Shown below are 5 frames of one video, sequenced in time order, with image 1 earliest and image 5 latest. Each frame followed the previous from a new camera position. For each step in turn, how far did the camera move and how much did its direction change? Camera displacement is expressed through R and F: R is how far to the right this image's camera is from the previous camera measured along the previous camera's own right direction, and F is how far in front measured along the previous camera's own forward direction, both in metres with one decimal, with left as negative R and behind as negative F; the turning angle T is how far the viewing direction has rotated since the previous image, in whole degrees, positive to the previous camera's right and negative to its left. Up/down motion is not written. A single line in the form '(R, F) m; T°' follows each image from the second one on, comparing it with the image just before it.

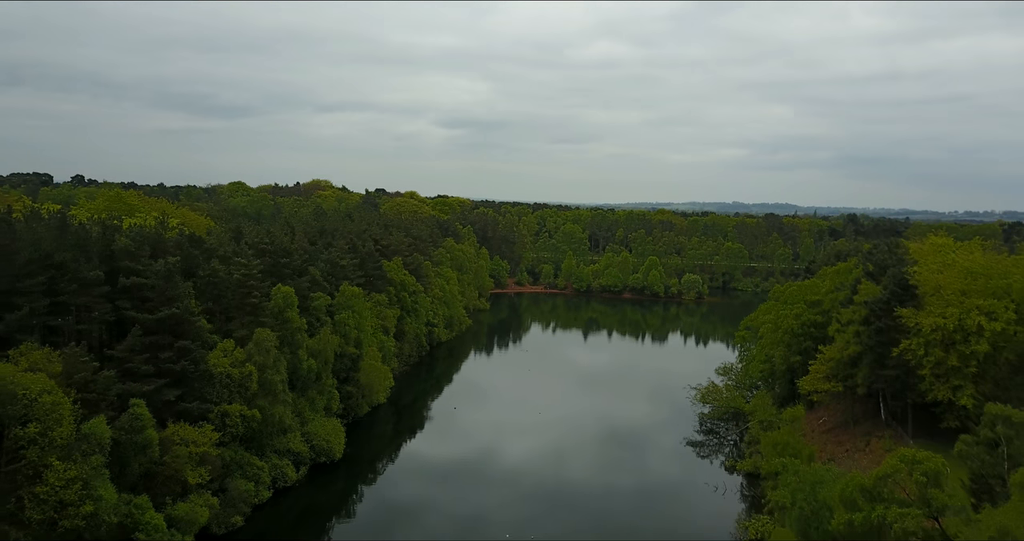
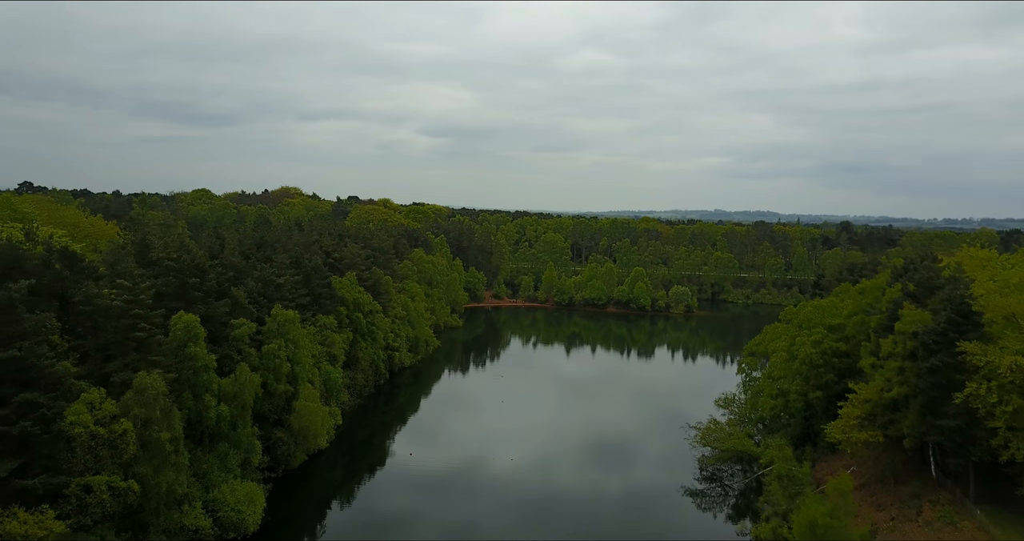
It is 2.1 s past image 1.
(+0.9, +6.4) m; +1°
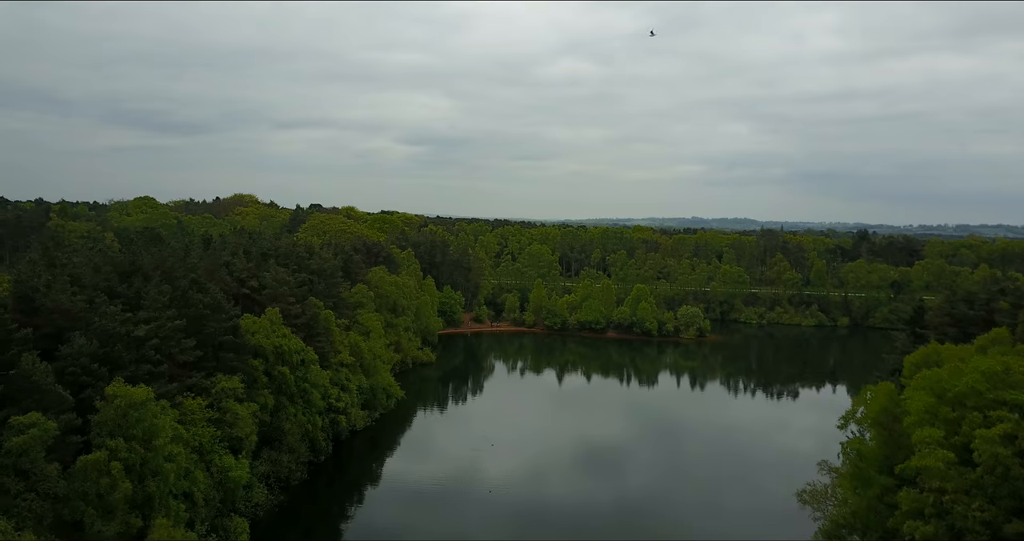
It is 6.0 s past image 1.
(-0.6, +12.9) m; +2°
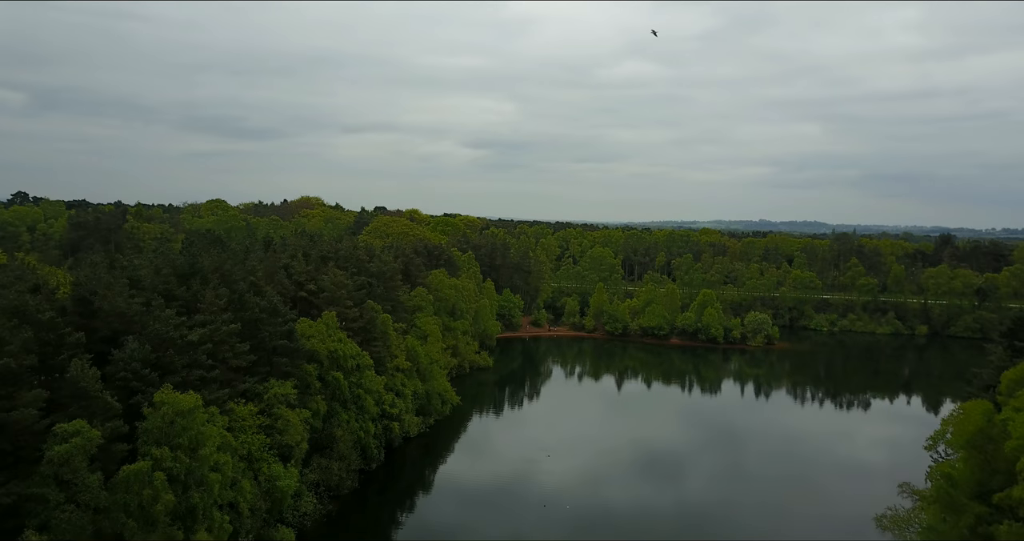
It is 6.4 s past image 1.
(0.0, +1.5) m; -5°
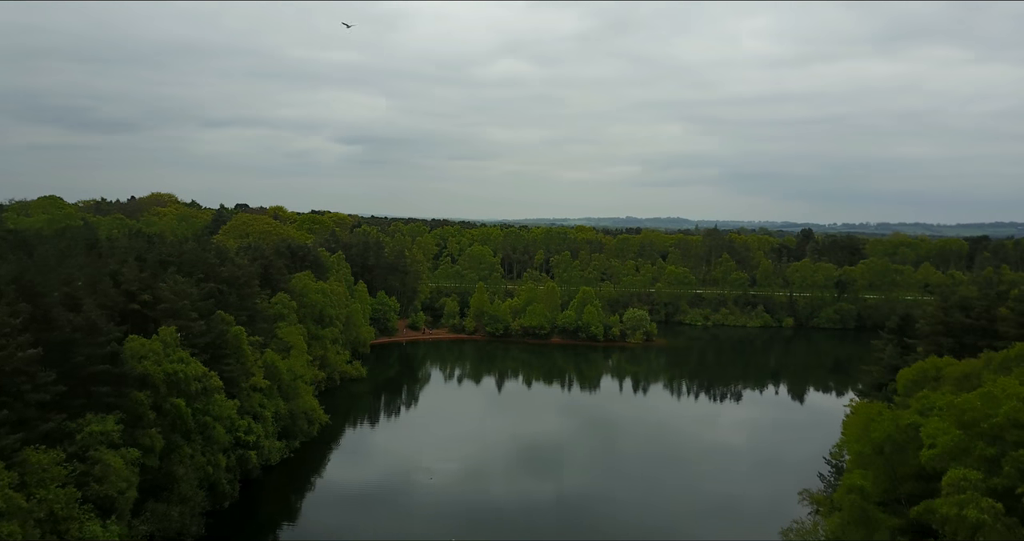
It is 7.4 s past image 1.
(+0.2, +3.1) m; +10°
